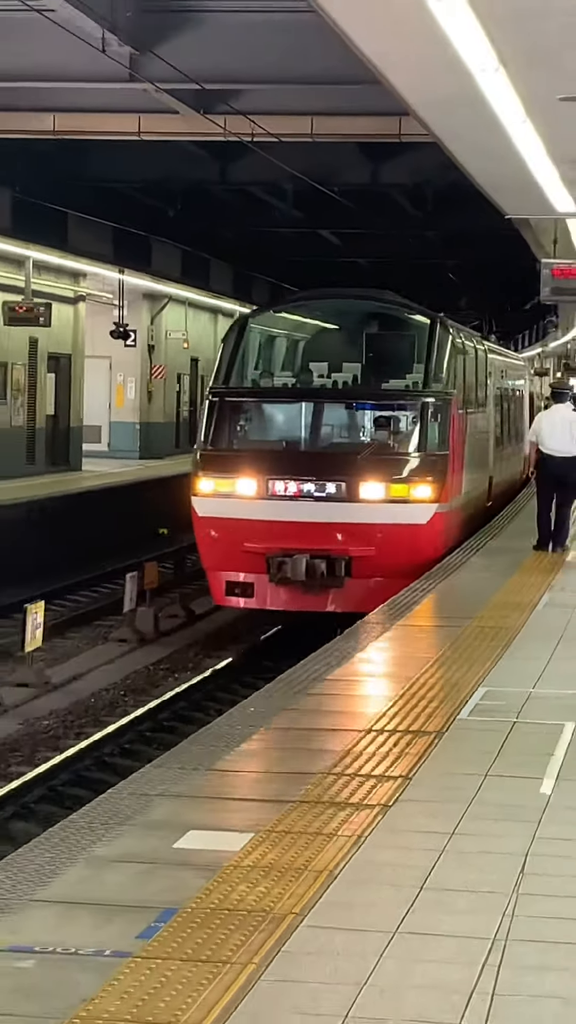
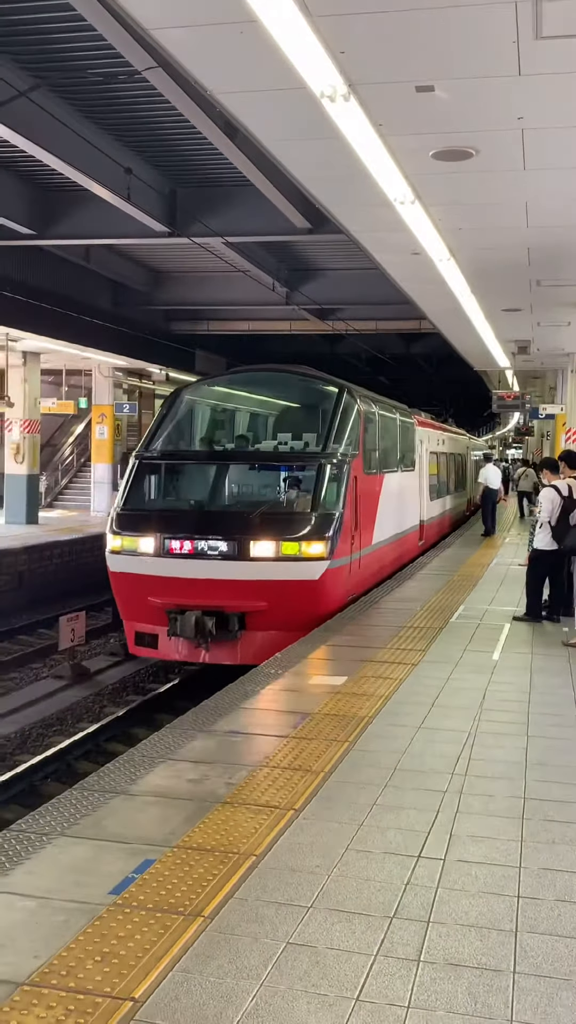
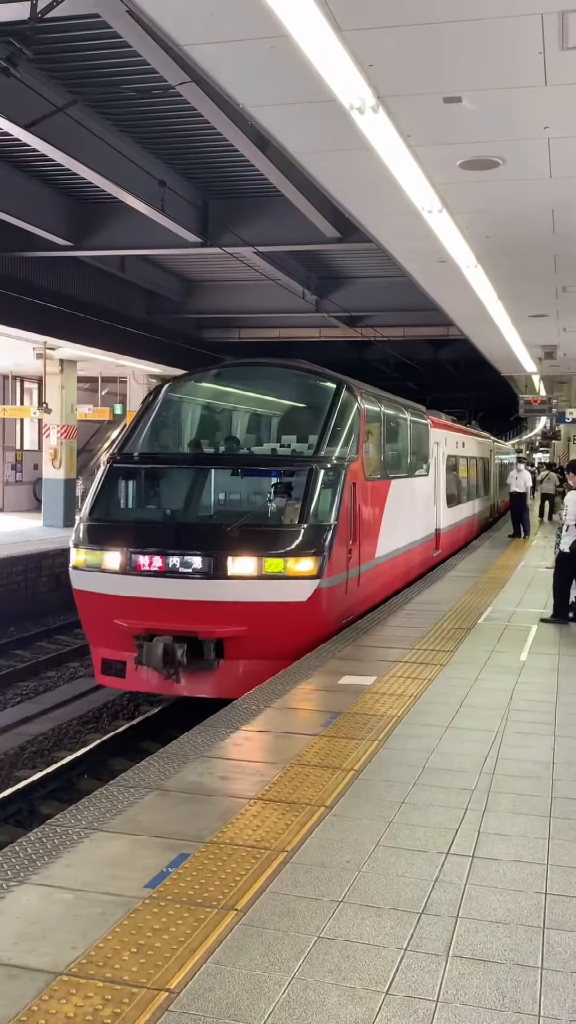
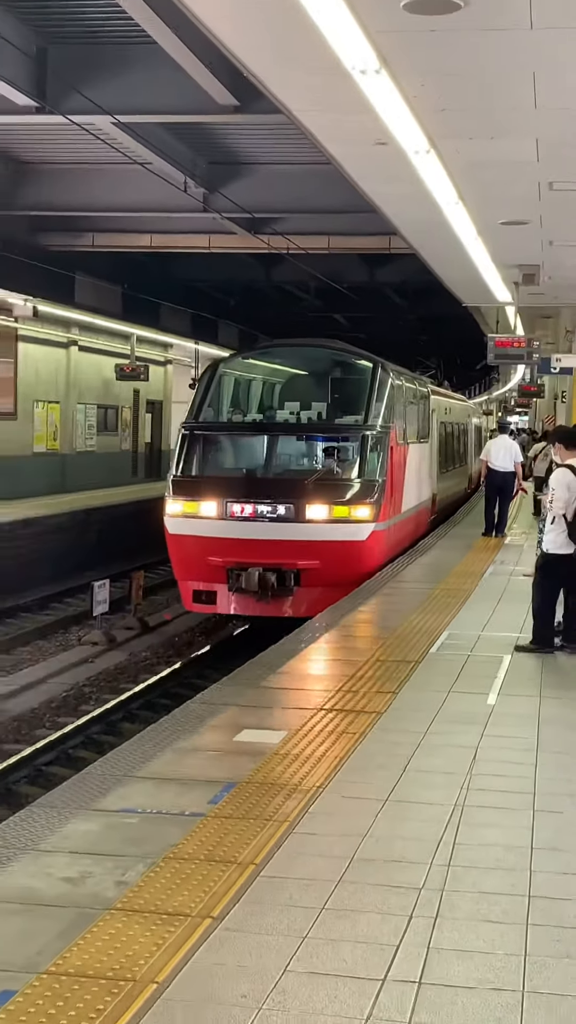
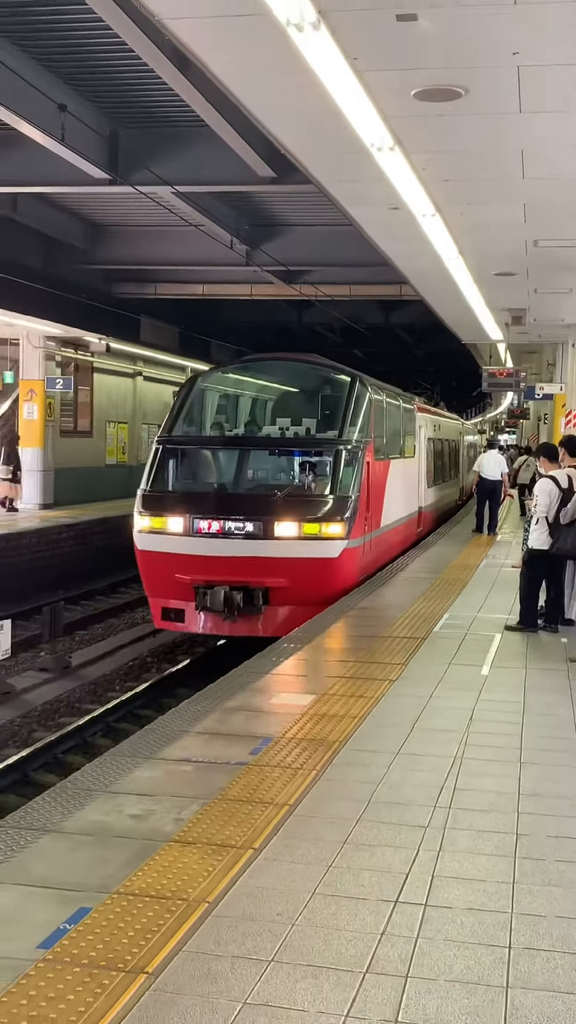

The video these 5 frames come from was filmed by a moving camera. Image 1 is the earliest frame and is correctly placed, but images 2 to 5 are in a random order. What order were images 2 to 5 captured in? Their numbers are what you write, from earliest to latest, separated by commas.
4, 5, 2, 3
